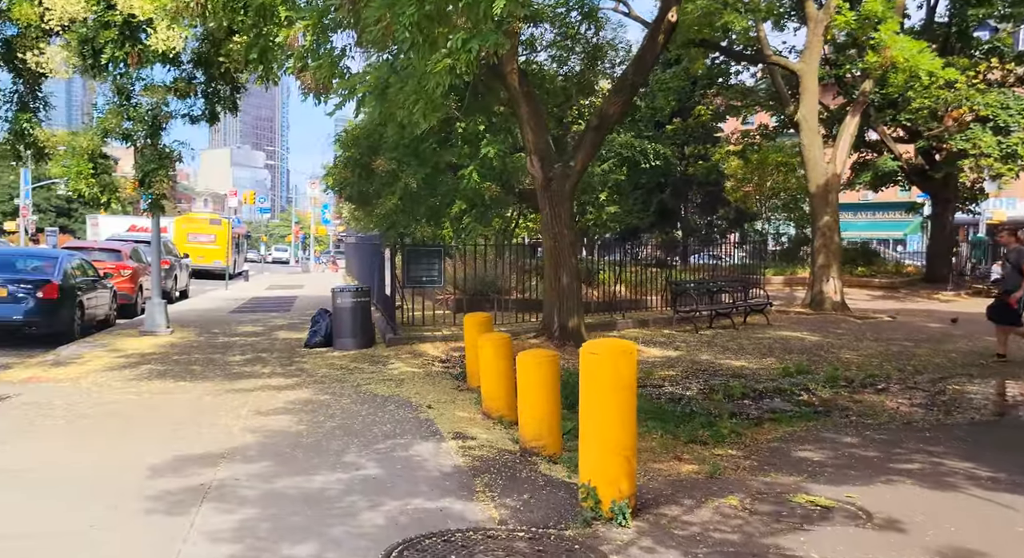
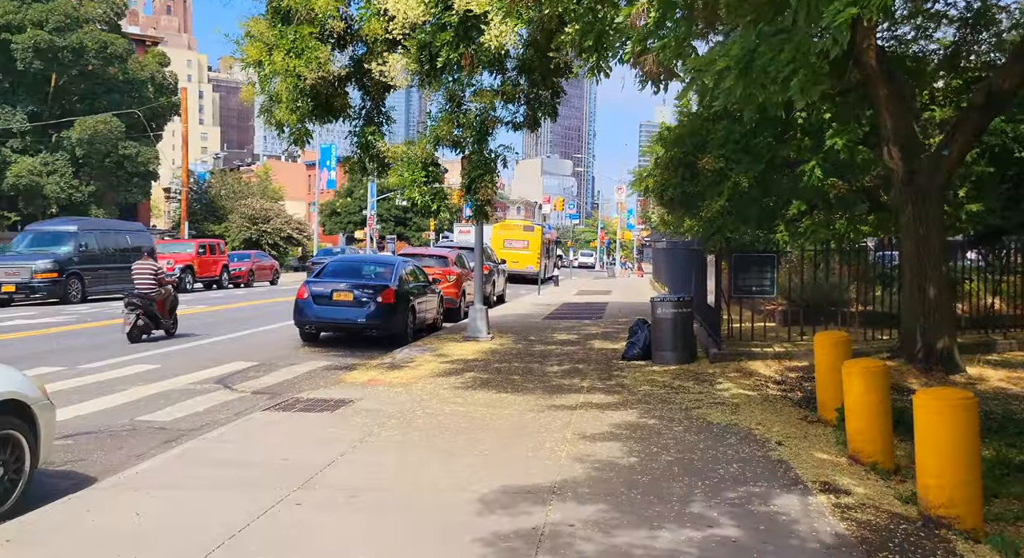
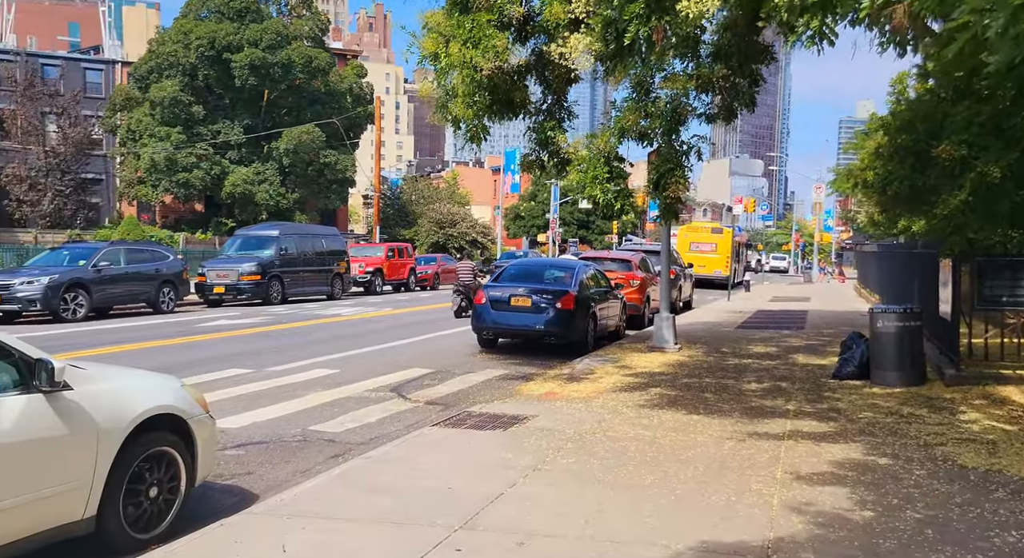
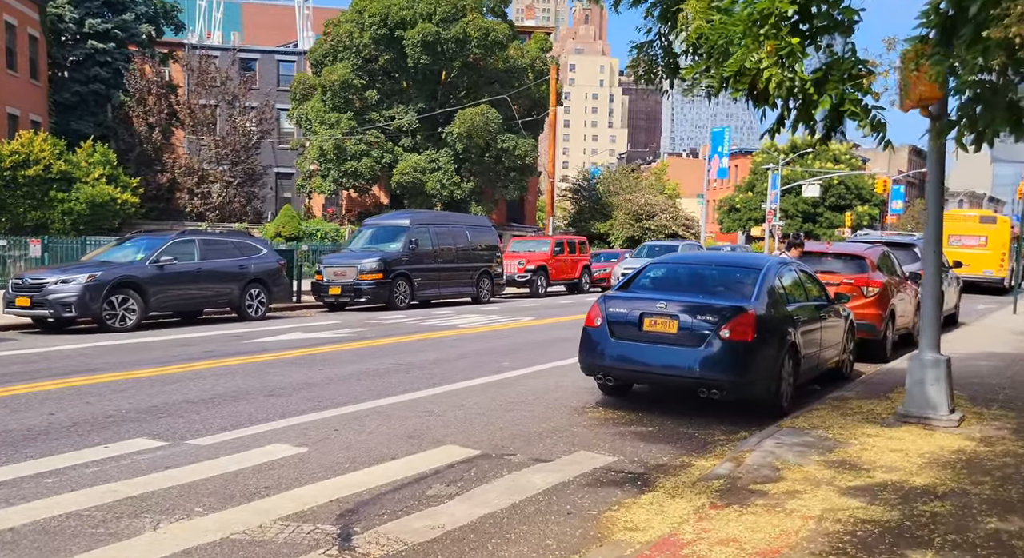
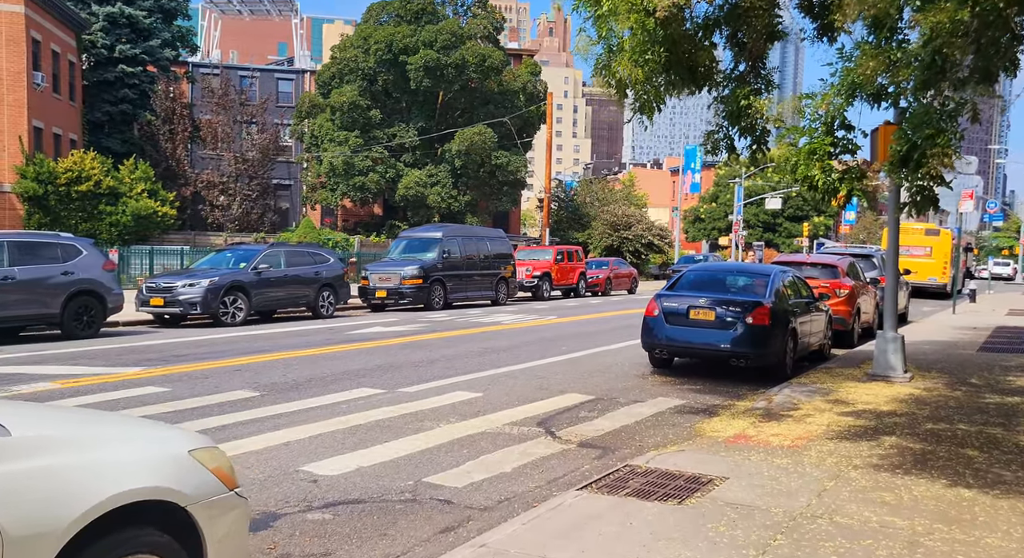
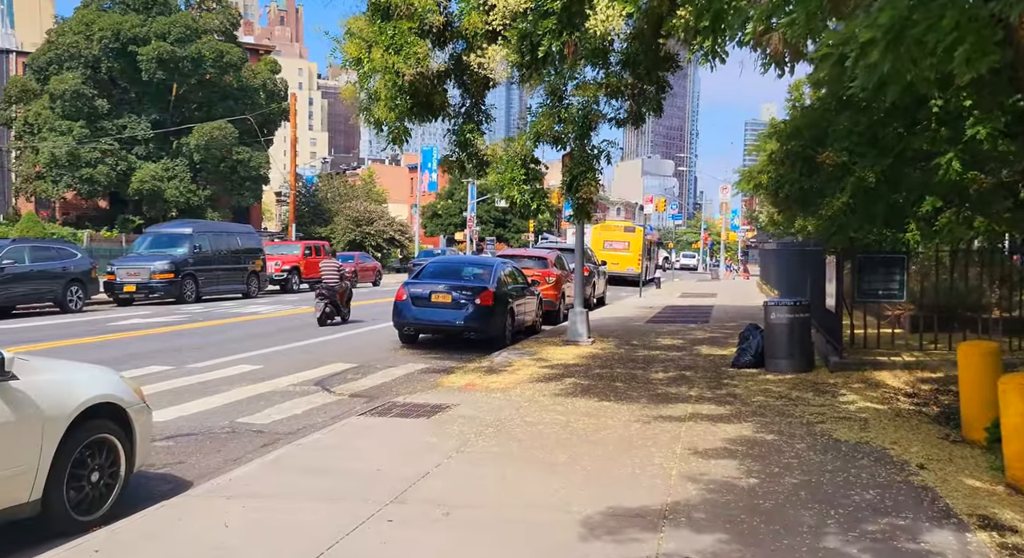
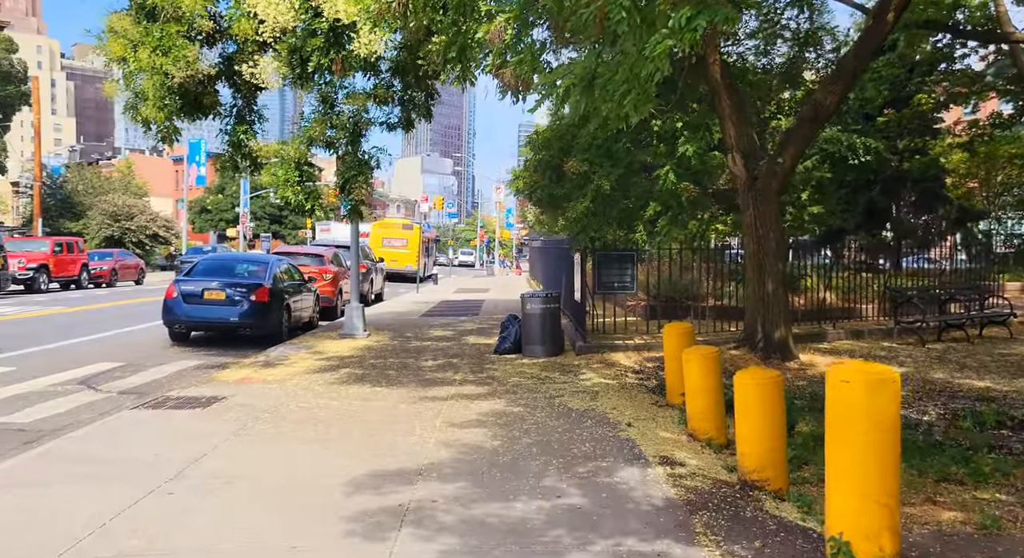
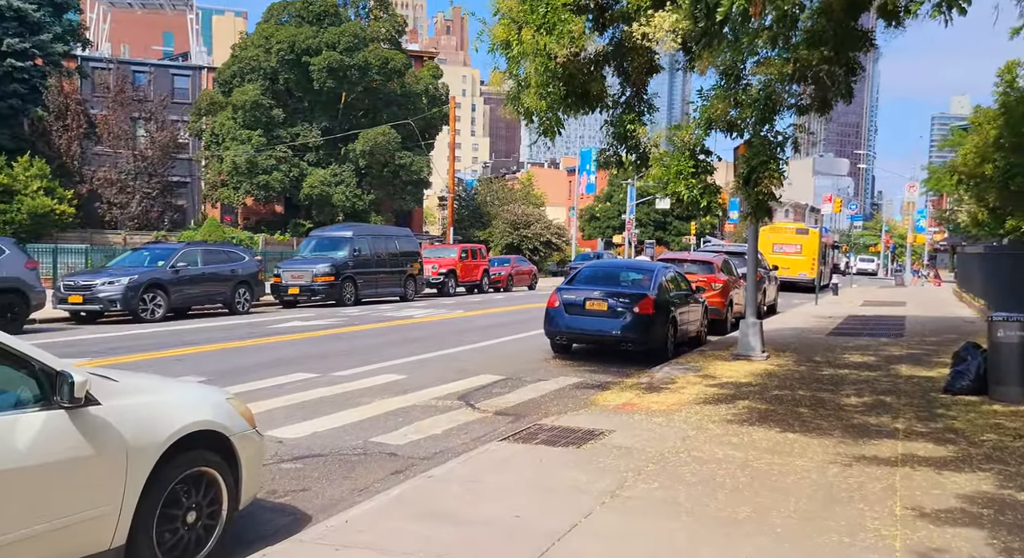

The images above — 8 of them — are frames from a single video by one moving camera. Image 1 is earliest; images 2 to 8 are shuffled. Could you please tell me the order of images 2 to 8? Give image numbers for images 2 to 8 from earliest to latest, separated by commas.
7, 2, 6, 3, 8, 5, 4
